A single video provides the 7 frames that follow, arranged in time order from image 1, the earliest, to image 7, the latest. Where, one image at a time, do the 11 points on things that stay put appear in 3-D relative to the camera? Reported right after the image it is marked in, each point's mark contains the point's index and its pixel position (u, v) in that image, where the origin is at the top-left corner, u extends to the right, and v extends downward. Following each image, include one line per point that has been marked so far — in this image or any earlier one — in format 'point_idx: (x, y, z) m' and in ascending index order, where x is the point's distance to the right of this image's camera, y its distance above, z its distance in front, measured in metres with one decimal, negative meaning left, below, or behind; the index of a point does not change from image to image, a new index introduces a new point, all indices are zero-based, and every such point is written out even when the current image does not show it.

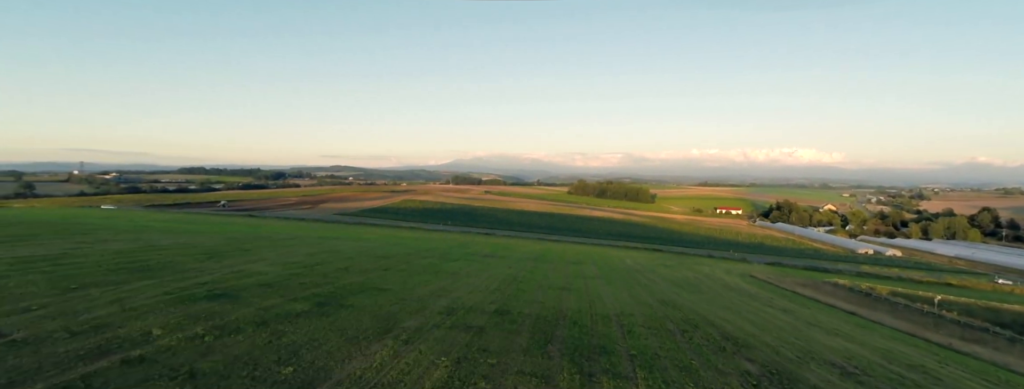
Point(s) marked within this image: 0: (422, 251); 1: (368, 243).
0: (-3.7, -2.3, +18.5) m
1: (-6.2, -2.0, +19.6) m
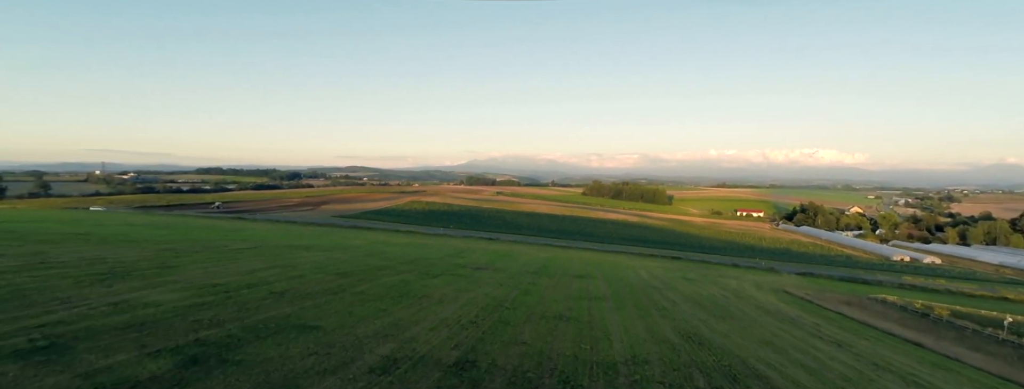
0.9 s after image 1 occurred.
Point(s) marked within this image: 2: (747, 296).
0: (-3.8, -2.4, +16.1) m
1: (-6.3, -2.2, +17.3) m
2: (+9.1, -3.9, +17.8) m
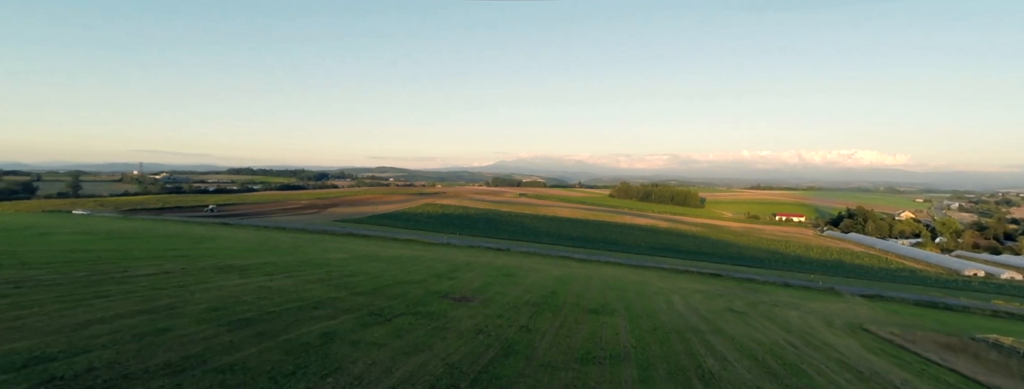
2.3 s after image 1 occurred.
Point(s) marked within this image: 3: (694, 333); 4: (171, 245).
0: (-4.1, -2.7, +12.3) m
1: (-6.5, -2.4, +13.7) m
2: (+8.9, -4.3, +13.3) m
3: (+4.9, -3.8, +12.6) m
4: (-13.5, -2.0, +18.4) m
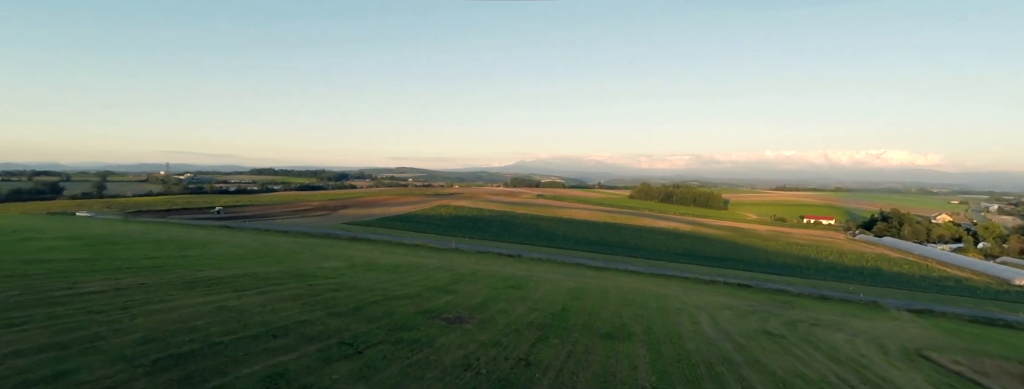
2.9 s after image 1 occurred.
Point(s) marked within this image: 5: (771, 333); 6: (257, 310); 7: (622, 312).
0: (-4.1, -2.8, +10.8) m
1: (-6.4, -2.5, +12.2) m
2: (+8.9, -4.5, +11.2) m
3: (+4.9, -3.9, +10.7) m
4: (-13.3, -2.2, +17.2) m
5: (+8.3, -4.4, +14.8) m
6: (-5.6, -2.6, +10.2) m
7: (+3.6, -3.9, +15.3) m
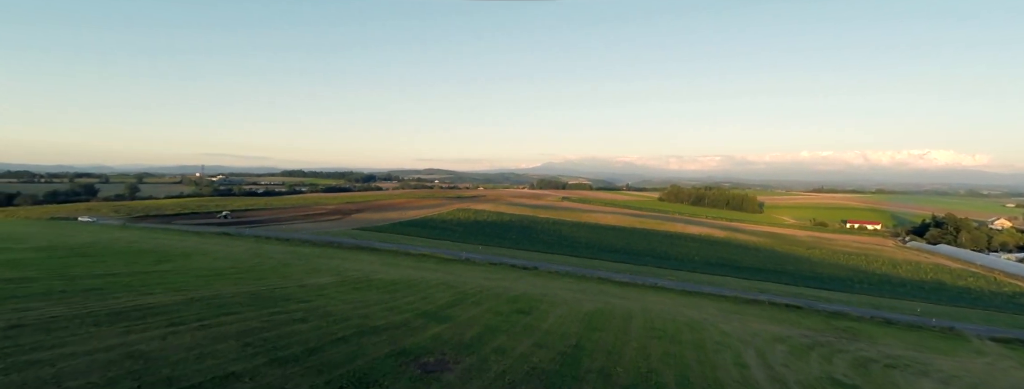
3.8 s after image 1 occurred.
0: (-4.3, -3.1, +8.5) m
1: (-6.5, -2.8, +10.1) m
2: (+8.8, -4.8, +8.2) m
3: (+4.7, -4.2, +7.8) m
4: (-13.1, -2.4, +15.4) m
5: (+8.4, -4.7, +11.8) m
6: (-5.8, -2.8, +8.0) m
7: (+3.7, -4.2, +12.6) m
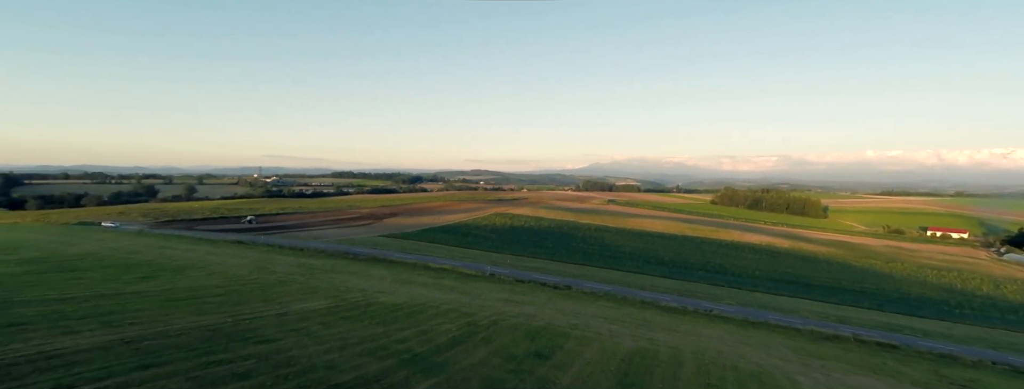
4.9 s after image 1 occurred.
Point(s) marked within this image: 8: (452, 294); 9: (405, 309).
0: (-4.5, -3.4, +5.9) m
1: (-6.6, -3.2, +7.7) m
2: (+8.4, -5.2, +4.3) m
3: (+4.4, -4.6, +4.4) m
4: (-12.6, -2.8, +13.7) m
5: (+8.4, -5.2, +8.0) m
6: (-6.1, -3.2, +5.6) m
7: (+3.9, -4.6, +9.2) m
8: (-2.5, -4.1, +19.5) m
9: (-3.7, -4.0, +16.0) m
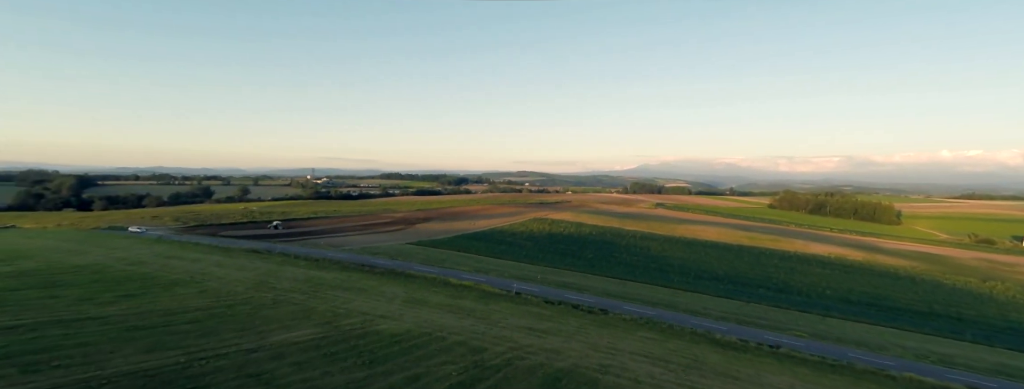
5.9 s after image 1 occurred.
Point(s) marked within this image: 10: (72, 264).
0: (-5.0, -3.8, +3.8) m
1: (-6.8, -3.5, +5.7) m
2: (+7.7, -5.6, +0.9) m
3: (+3.7, -5.0, +1.3) m
4: (-12.2, -3.1, +12.3) m
5: (+8.1, -5.6, +4.5) m
6: (-6.6, -3.5, +3.6) m
7: (+3.7, -5.0, +6.2) m
8: (-1.6, -4.5, +17.0) m
9: (-3.2, -4.3, +13.7) m
10: (-16.9, -2.7, +18.1) m
